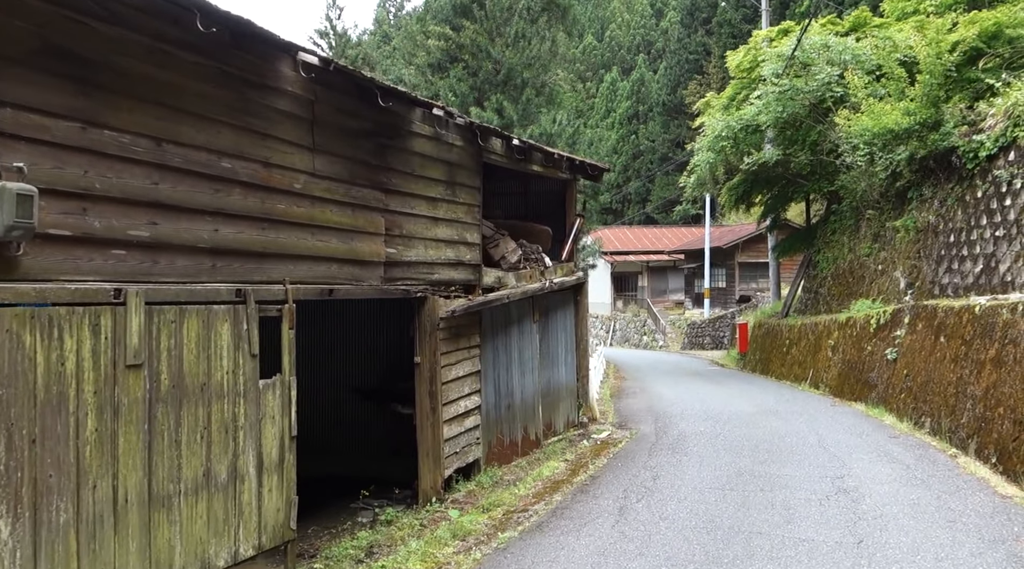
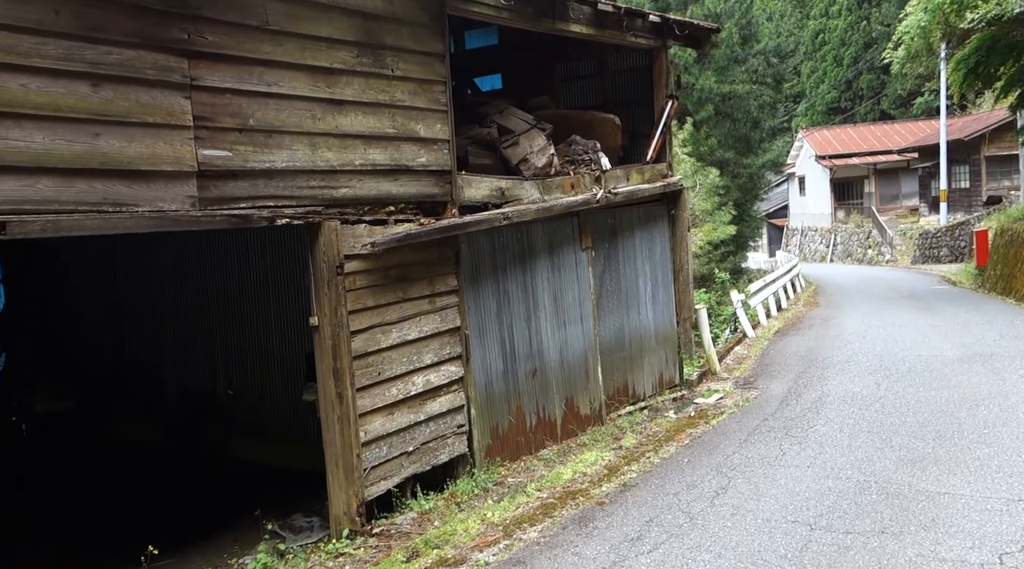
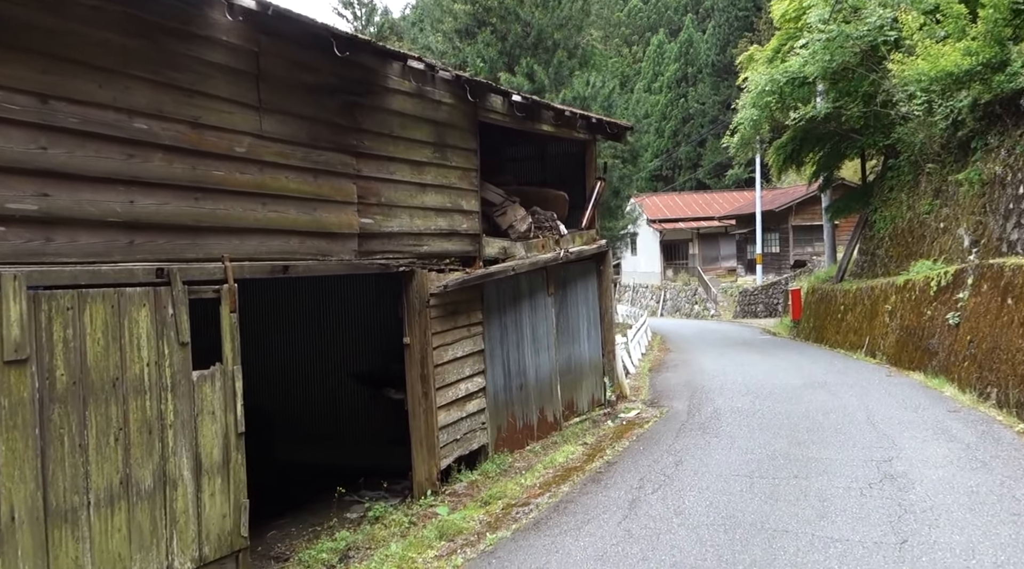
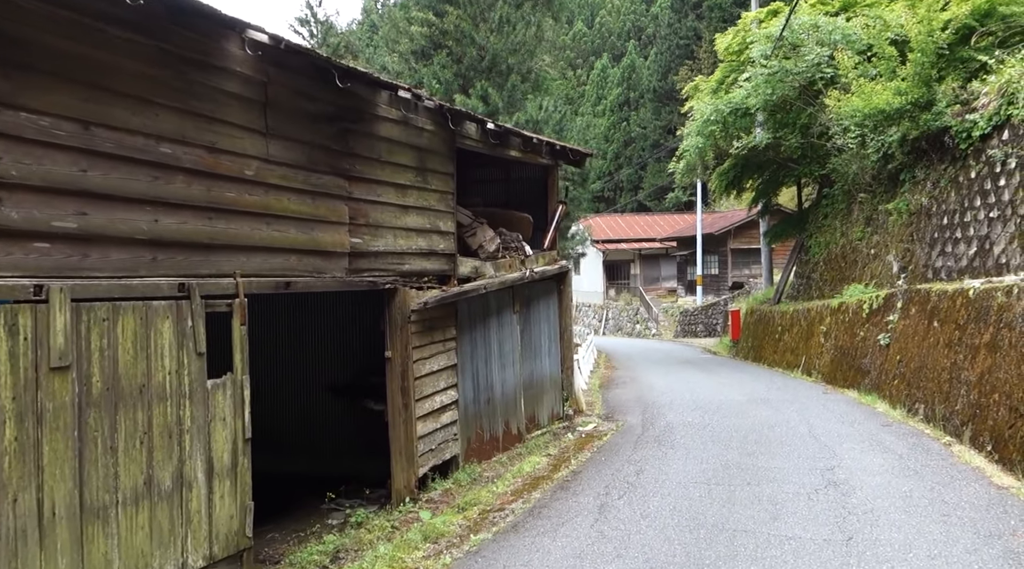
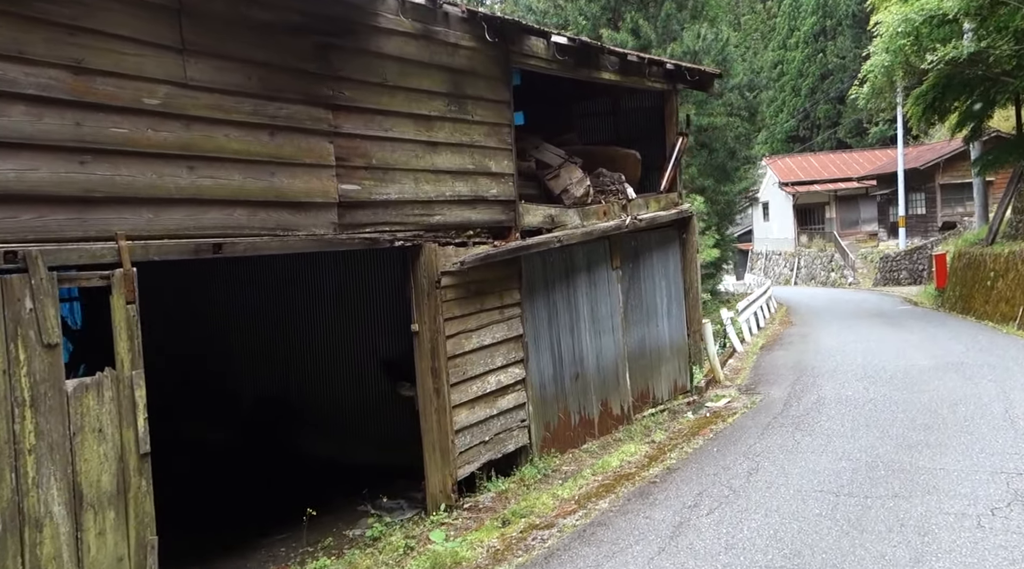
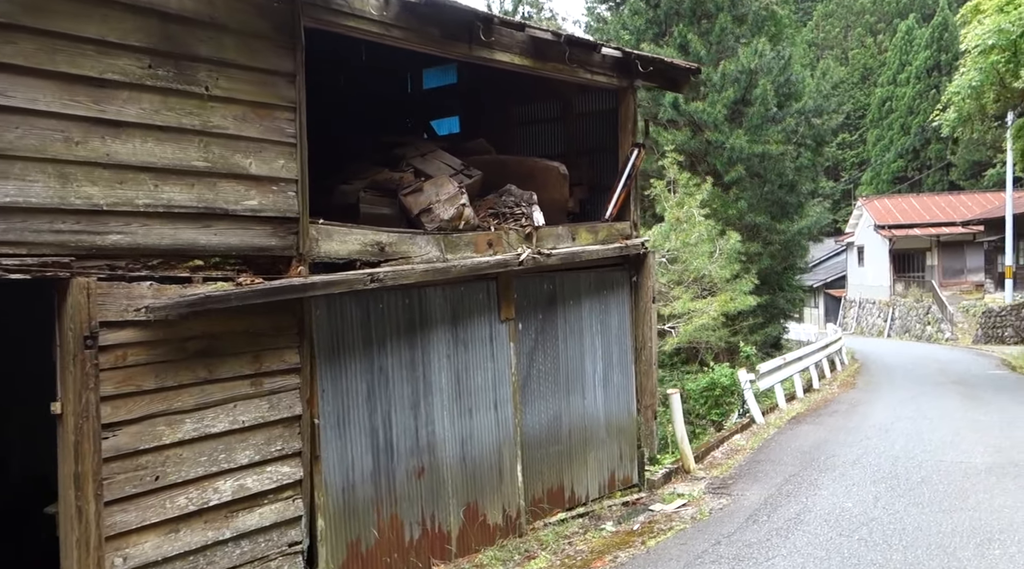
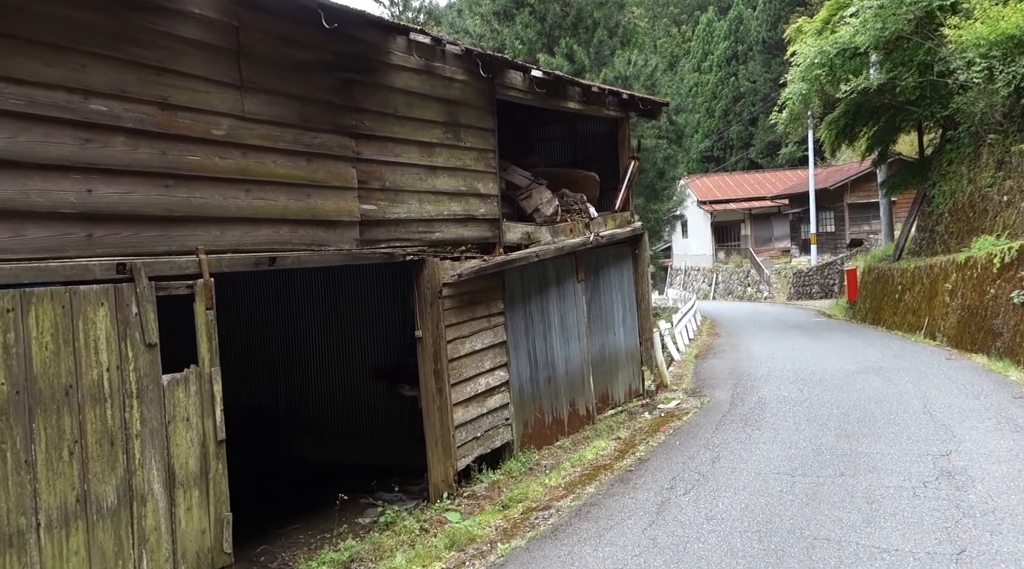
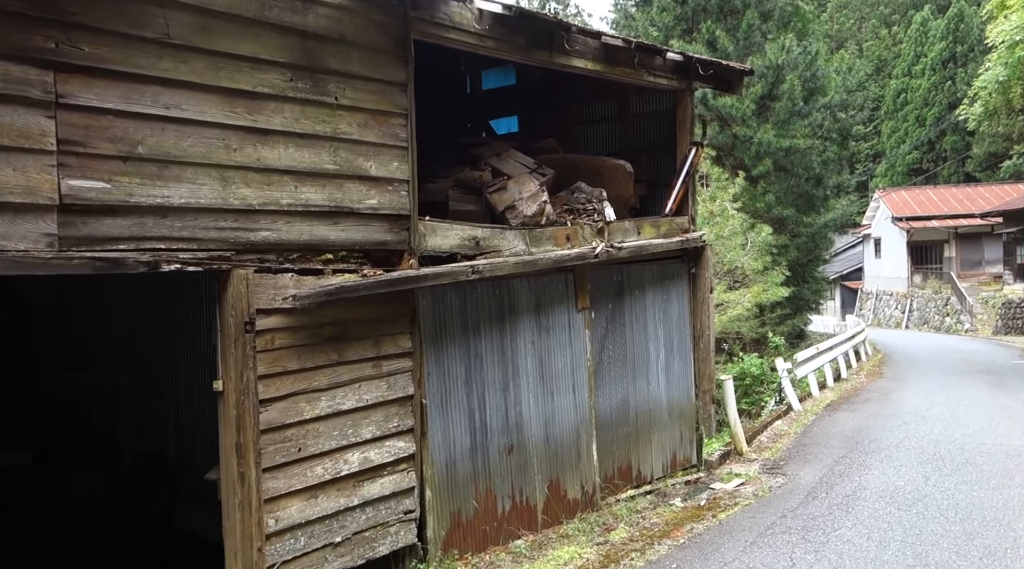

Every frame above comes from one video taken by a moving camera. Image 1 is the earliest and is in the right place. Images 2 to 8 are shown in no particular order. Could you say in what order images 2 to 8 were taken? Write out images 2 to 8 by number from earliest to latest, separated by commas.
4, 3, 7, 5, 2, 8, 6
